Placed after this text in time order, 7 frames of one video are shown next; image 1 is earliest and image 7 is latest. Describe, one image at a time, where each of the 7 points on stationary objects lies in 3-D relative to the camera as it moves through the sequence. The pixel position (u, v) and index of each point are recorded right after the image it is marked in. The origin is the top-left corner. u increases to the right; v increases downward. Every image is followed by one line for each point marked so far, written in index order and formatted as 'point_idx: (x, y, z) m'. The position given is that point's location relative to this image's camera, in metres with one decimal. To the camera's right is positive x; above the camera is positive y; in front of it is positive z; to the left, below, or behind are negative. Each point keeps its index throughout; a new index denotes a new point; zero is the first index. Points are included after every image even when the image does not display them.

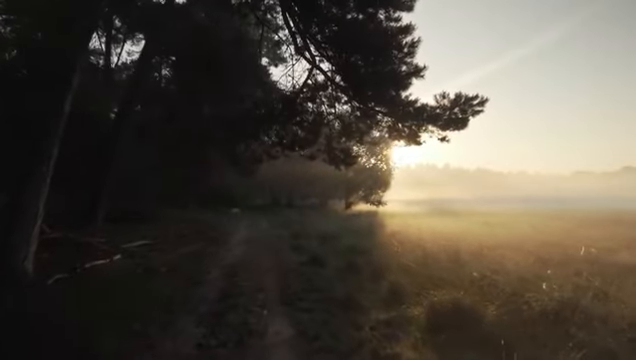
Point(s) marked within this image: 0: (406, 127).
0: (+2.4, +1.4, +14.5) m
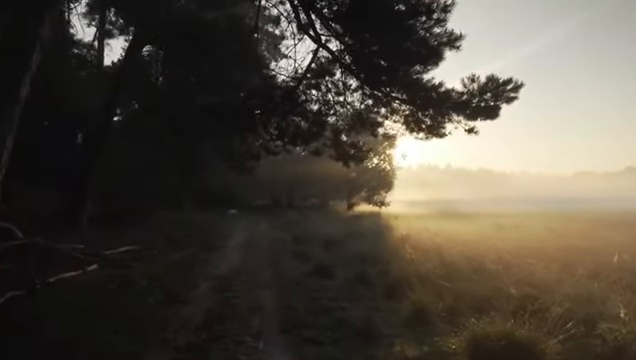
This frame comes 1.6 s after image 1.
0: (+2.5, +1.5, +12.5) m
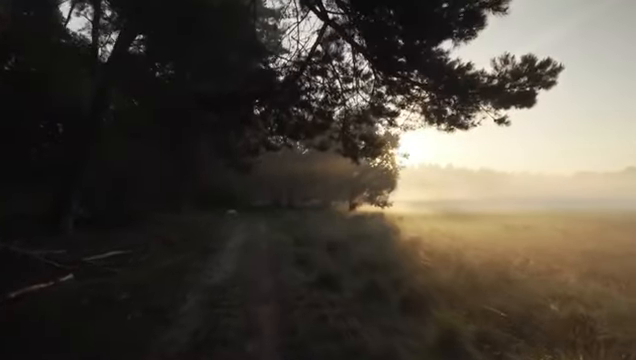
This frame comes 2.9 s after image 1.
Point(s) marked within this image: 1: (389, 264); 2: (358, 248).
0: (+2.7, +1.5, +10.8) m
1: (+2.0, -2.4, +15.3) m
2: (+1.5, -2.6, +19.9) m
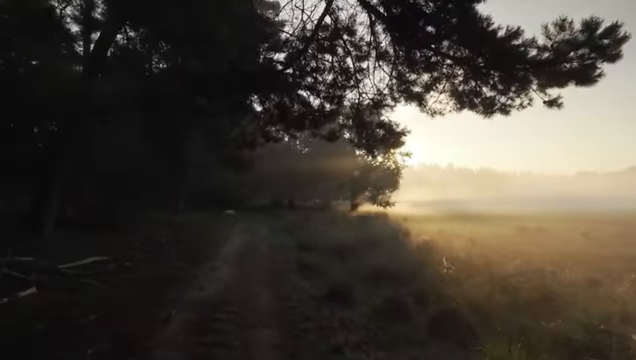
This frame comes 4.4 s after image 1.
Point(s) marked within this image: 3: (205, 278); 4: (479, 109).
0: (+2.8, +1.6, +9.0) m
1: (+2.2, -2.4, +13.5) m
2: (+1.7, -2.5, +18.1) m
3: (-2.9, -2.6, +13.9) m
4: (+2.8, +1.2, +9.2) m
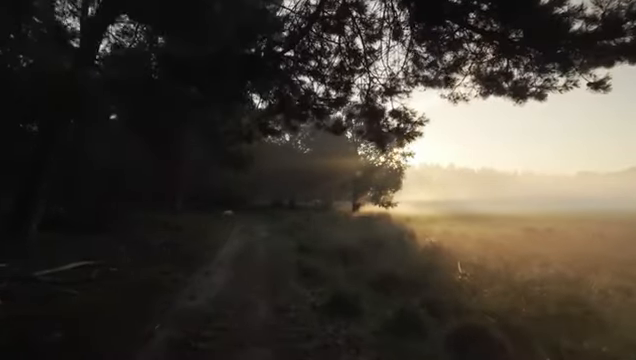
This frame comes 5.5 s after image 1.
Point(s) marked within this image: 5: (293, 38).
0: (+2.9, +1.6, +7.7) m
1: (+2.3, -2.3, +12.2) m
2: (+1.8, -2.5, +16.8) m
3: (-2.9, -2.5, +12.7) m
4: (+2.8, +1.3, +8.0) m
5: (-0.4, +2.4, +9.3) m
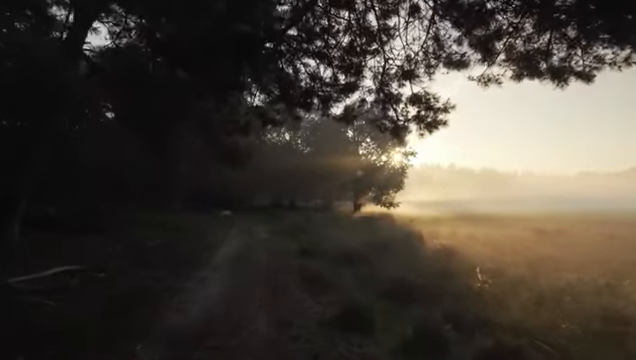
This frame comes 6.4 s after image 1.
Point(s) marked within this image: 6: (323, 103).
0: (+3.0, +1.7, +6.5) m
1: (+2.4, -2.2, +11.0) m
2: (+1.9, -2.4, +15.6) m
3: (-2.8, -2.4, +11.5) m
4: (+3.0, +1.3, +6.8) m
5: (-0.3, +2.5, +8.1) m
6: (+0.1, +1.3, +9.1) m
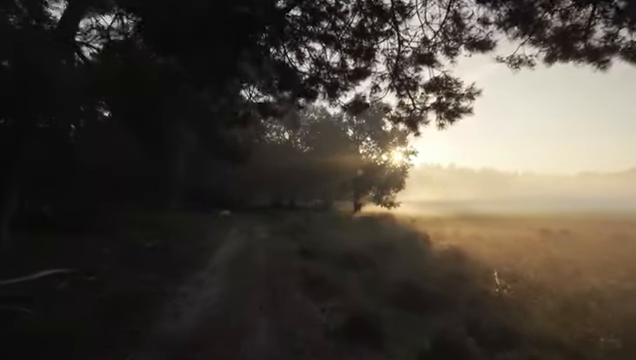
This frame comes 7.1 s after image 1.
0: (+3.1, +1.7, +5.7) m
1: (+2.5, -2.2, +10.2) m
2: (+1.9, -2.4, +14.8) m
3: (-2.7, -2.4, +10.7) m
4: (+3.0, +1.4, +6.0) m
5: (-0.2, +2.6, +7.3) m
6: (+0.2, +1.3, +8.2) m
